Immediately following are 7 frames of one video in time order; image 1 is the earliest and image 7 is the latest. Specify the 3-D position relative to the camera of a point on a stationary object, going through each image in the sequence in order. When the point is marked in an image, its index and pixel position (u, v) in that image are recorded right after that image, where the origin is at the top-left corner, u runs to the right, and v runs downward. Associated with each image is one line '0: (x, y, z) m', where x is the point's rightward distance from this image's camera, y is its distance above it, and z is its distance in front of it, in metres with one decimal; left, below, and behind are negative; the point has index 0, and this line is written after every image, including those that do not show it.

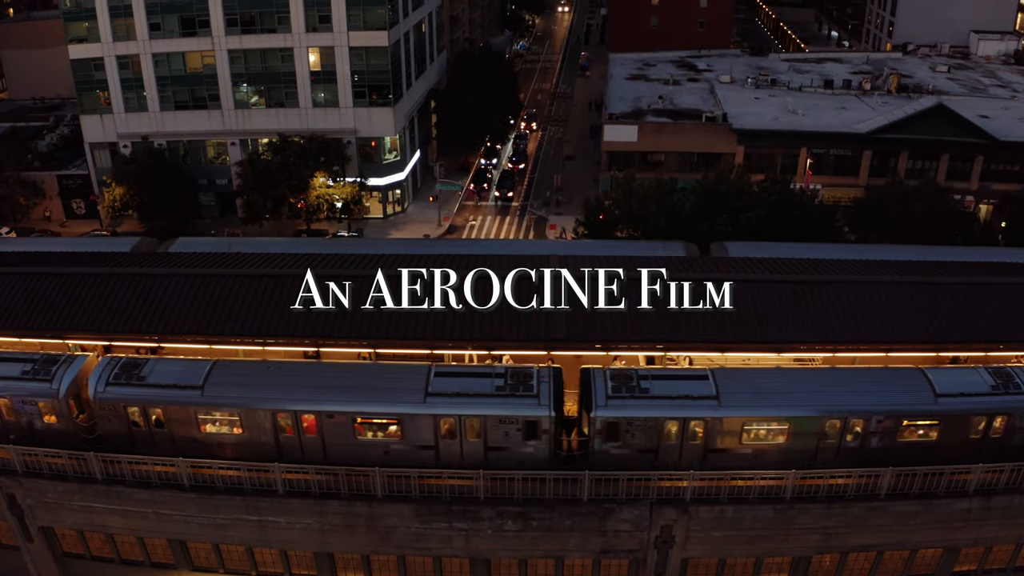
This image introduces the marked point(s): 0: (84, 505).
0: (-10.9, -5.6, +19.4) m
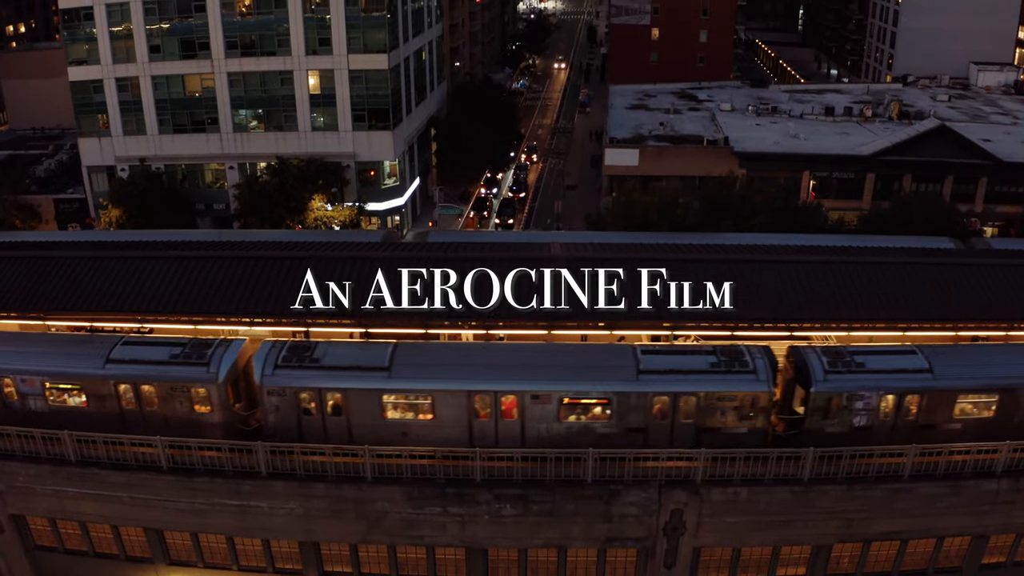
0: (-11.0, -4.9, +18.2) m
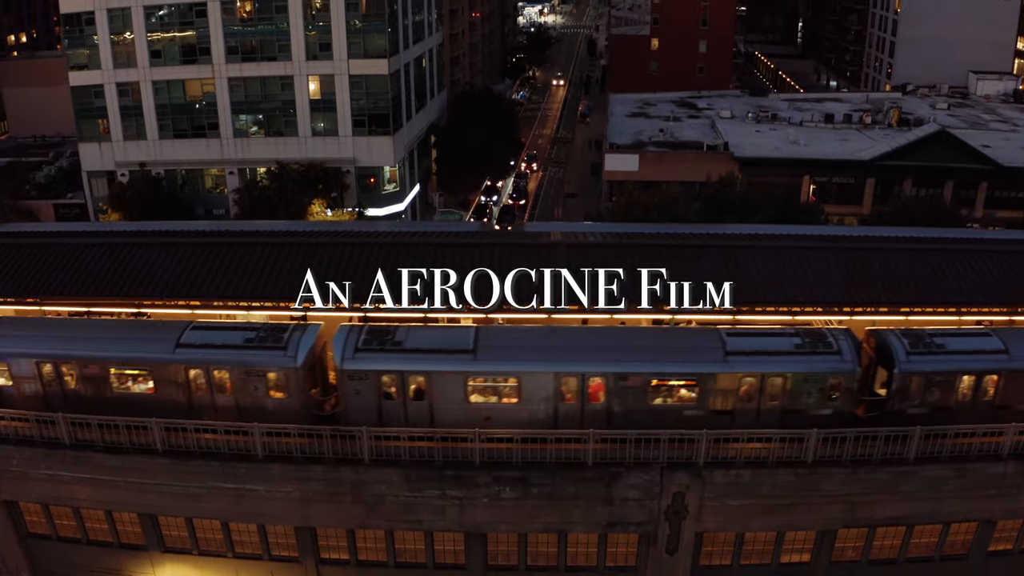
0: (-11.0, -4.4, +18.0) m
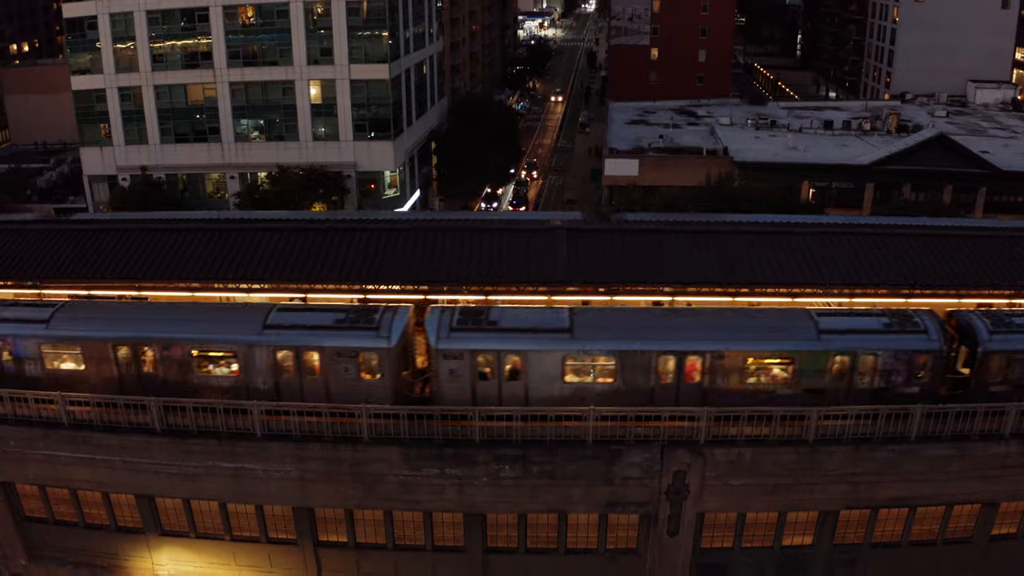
0: (-11.0, -3.9, +17.9) m
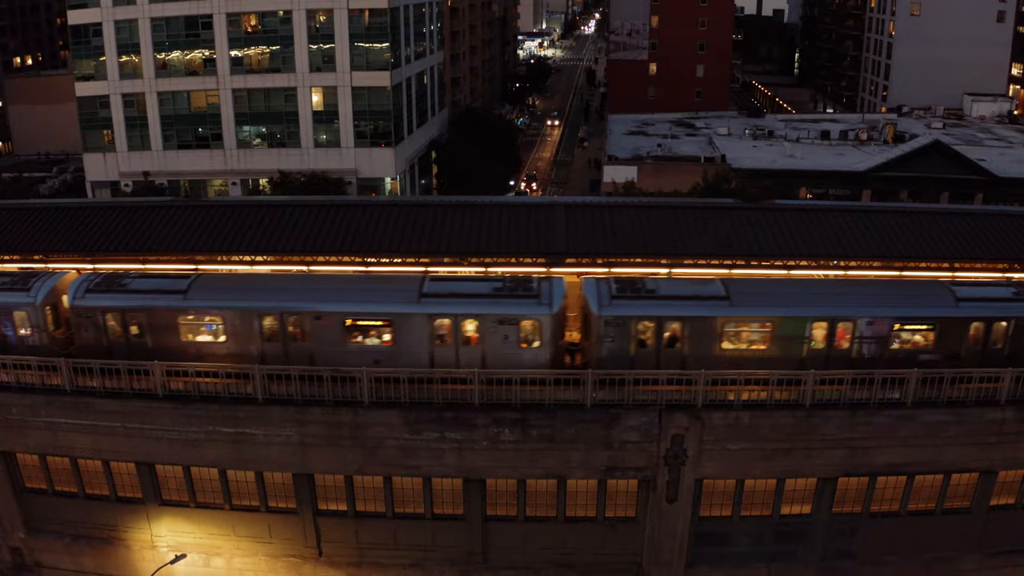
0: (-11.0, -3.2, +18.0) m
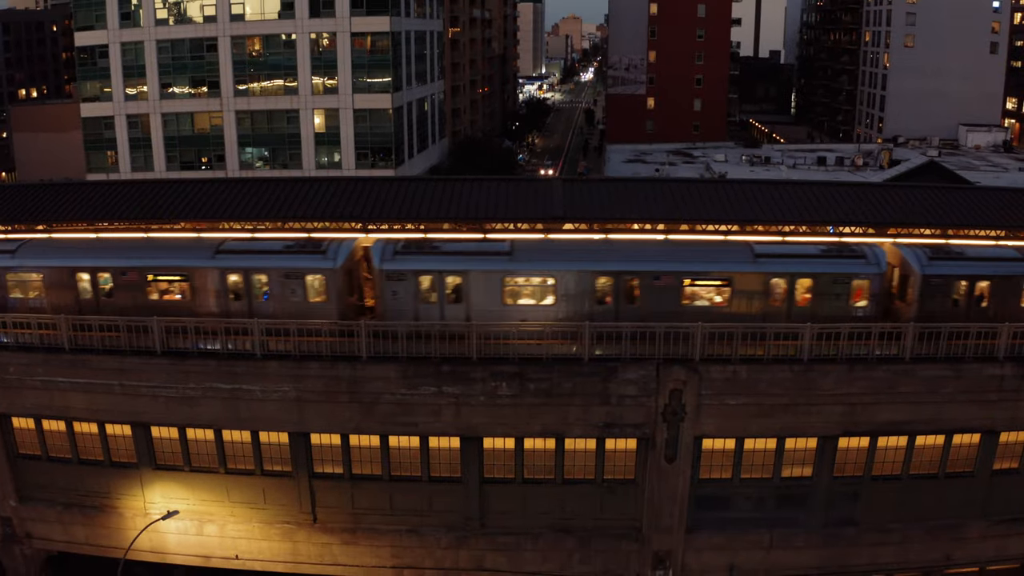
0: (-11.1, -2.2, +17.9) m
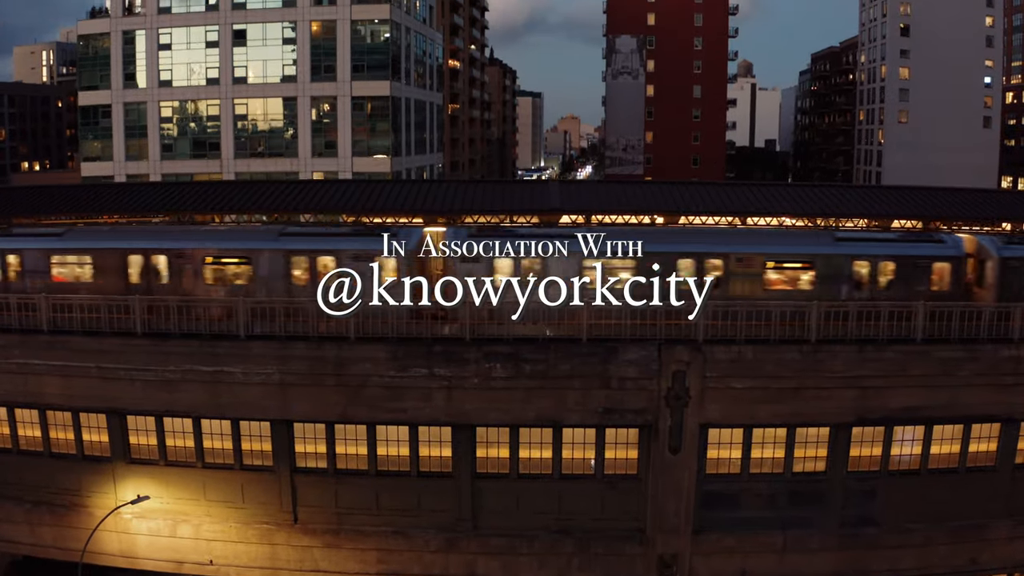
0: (-11.2, -1.8, +17.1) m
